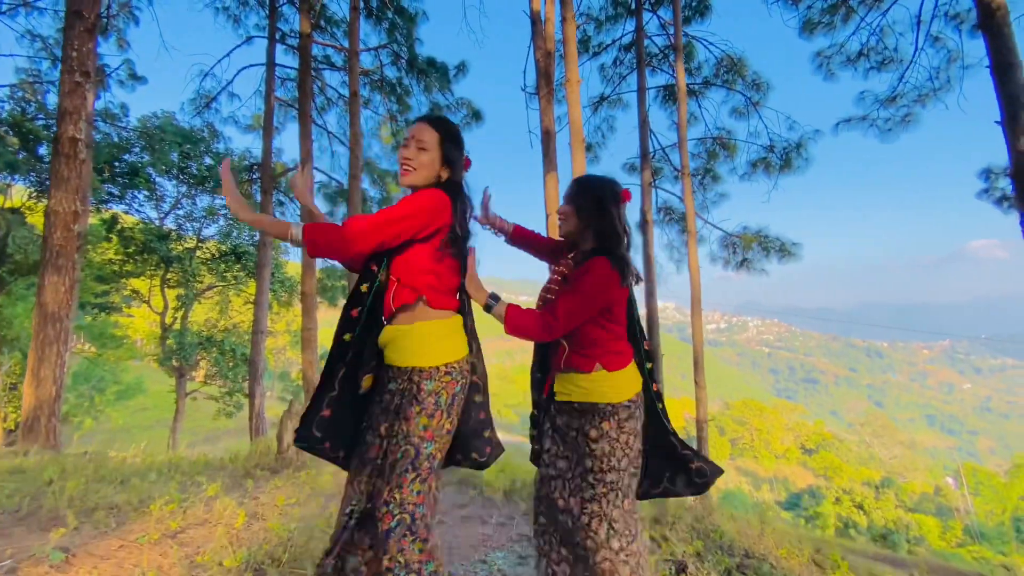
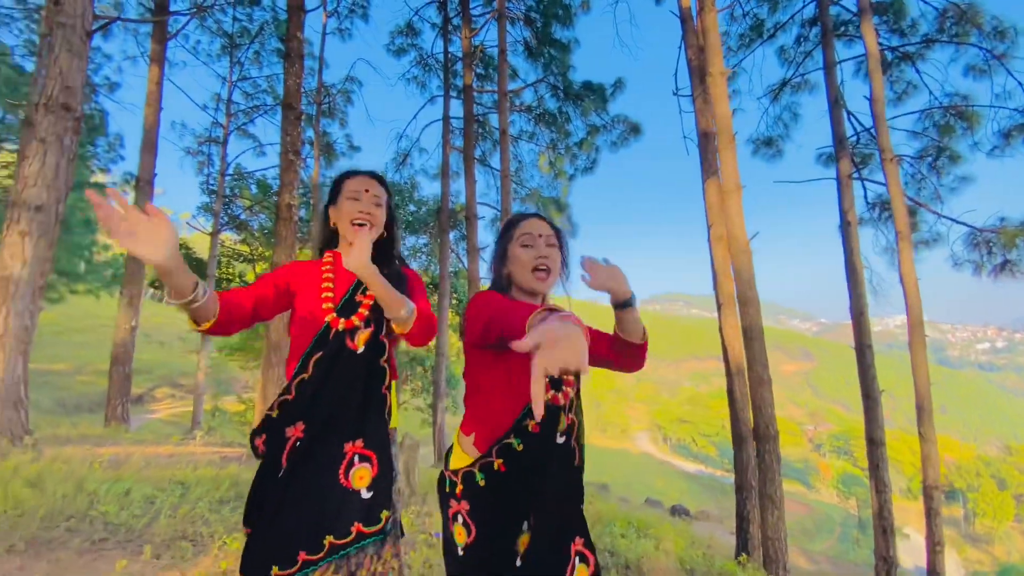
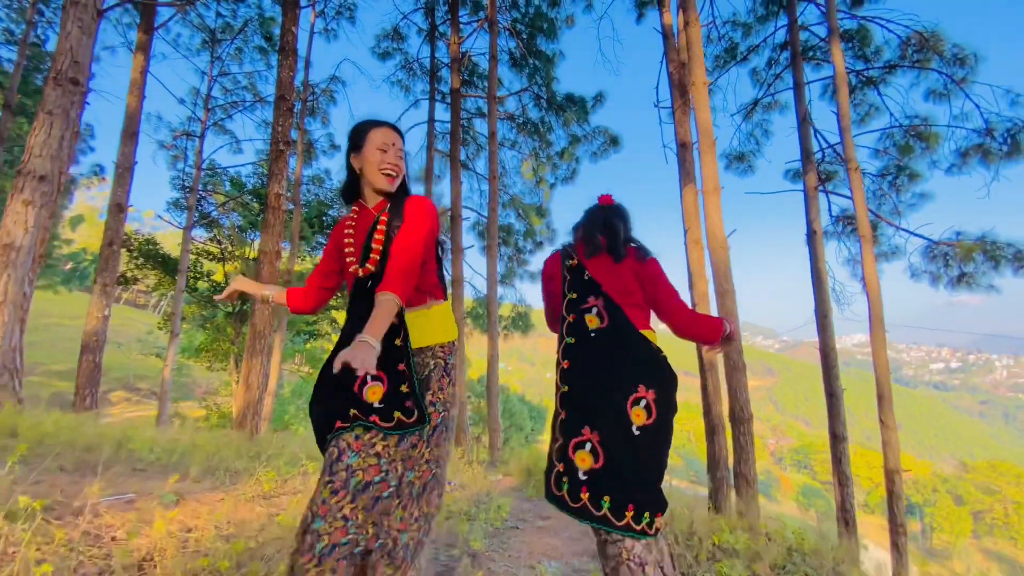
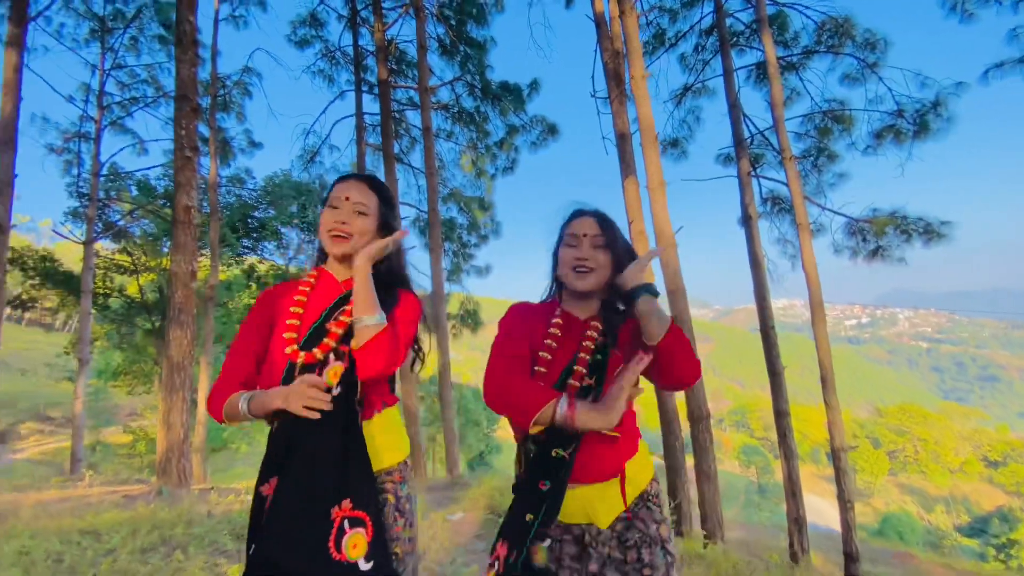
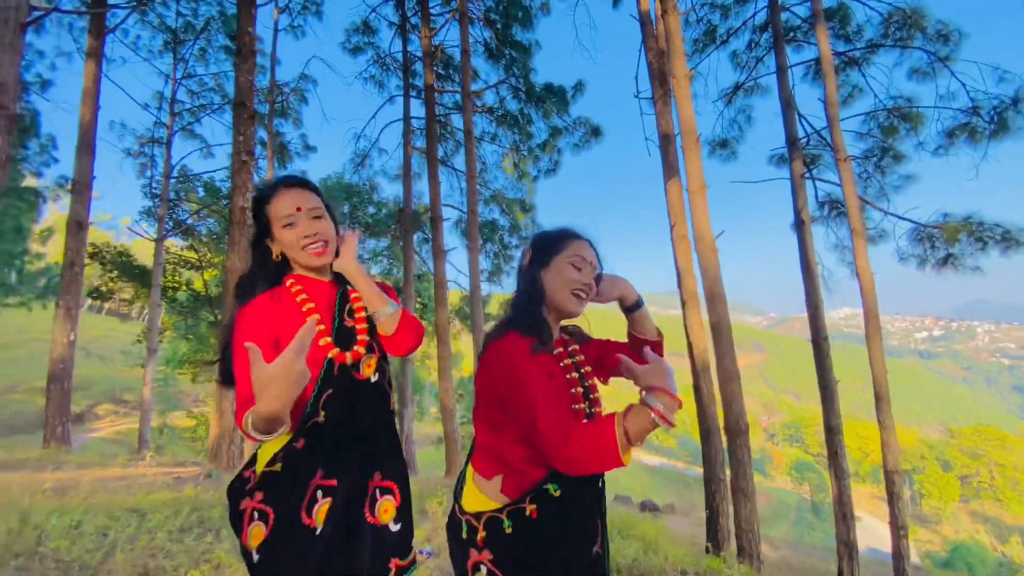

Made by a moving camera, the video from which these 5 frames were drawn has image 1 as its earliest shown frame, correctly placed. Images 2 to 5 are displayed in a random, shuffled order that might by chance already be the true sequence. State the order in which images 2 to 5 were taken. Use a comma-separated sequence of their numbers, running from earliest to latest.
4, 5, 2, 3
